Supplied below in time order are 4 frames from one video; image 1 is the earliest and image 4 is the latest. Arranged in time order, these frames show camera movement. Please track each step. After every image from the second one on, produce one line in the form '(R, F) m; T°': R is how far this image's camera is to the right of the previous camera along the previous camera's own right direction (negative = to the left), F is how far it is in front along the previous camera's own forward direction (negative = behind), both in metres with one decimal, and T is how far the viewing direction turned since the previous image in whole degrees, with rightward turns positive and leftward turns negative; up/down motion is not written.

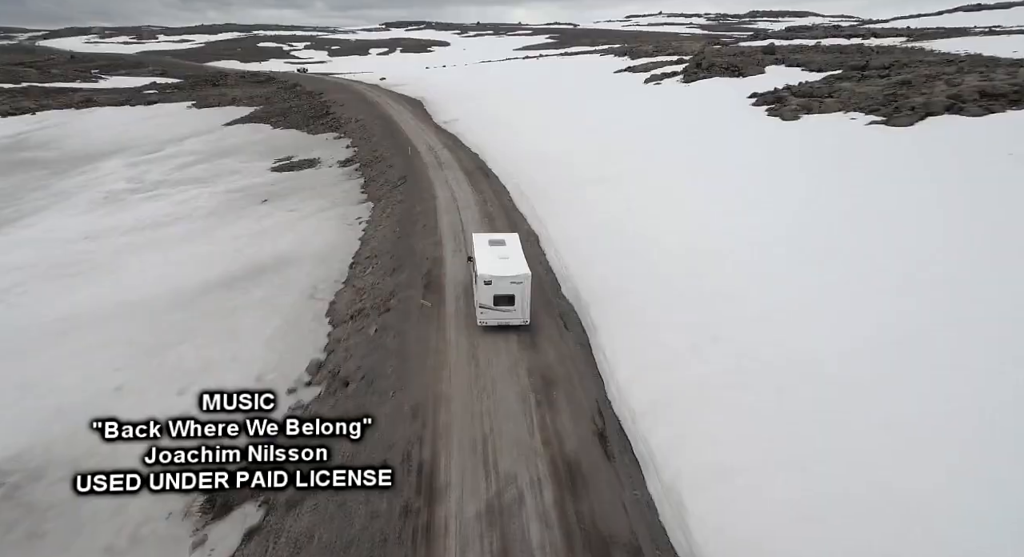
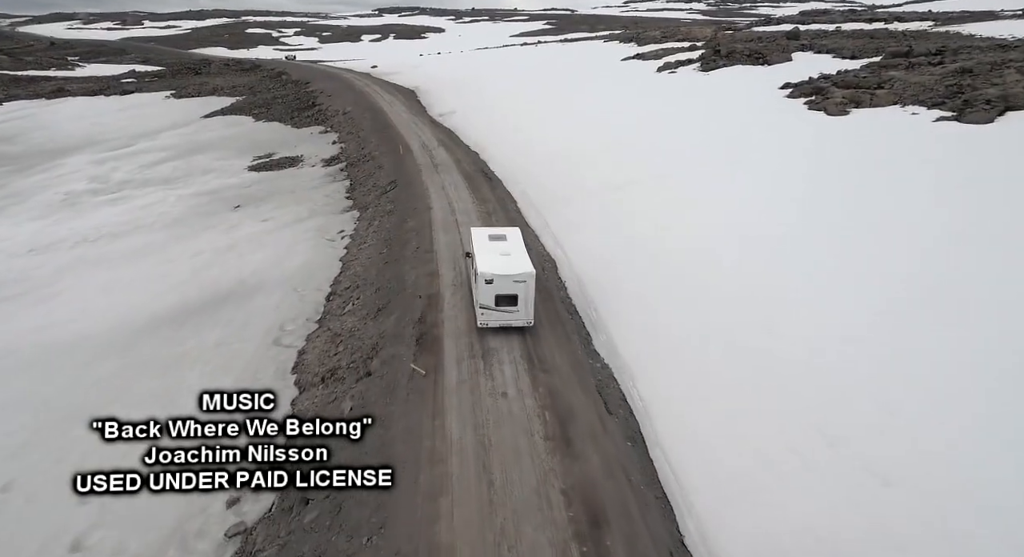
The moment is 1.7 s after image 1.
(-0.6, +4.2) m; 0°
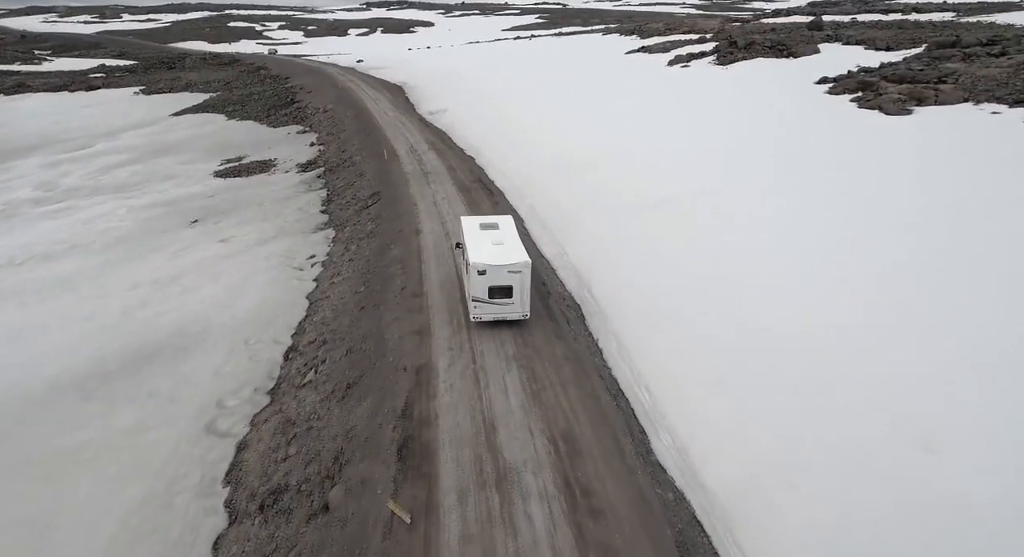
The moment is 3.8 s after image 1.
(-0.6, +4.4) m; +1°
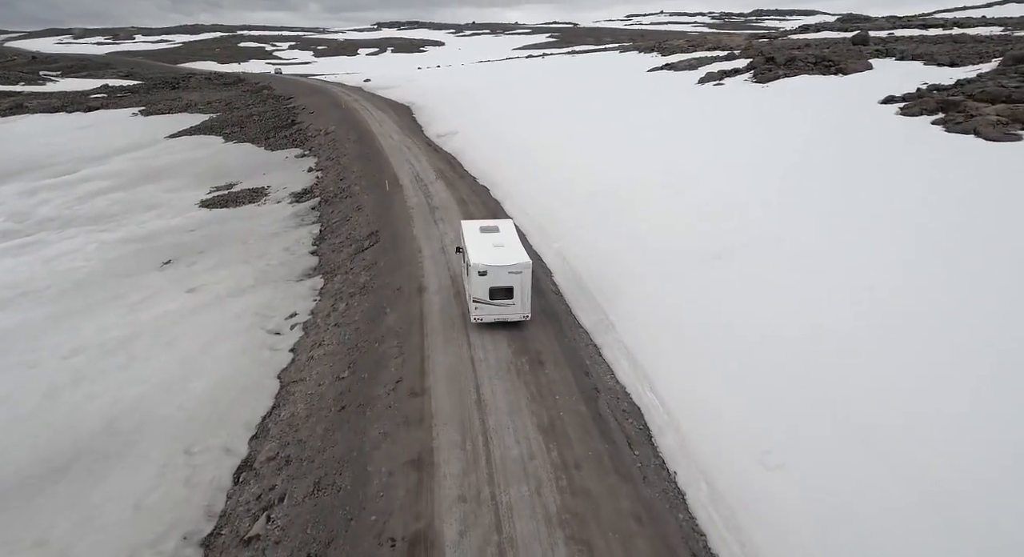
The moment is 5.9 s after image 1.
(-0.5, +4.1) m; -1°
